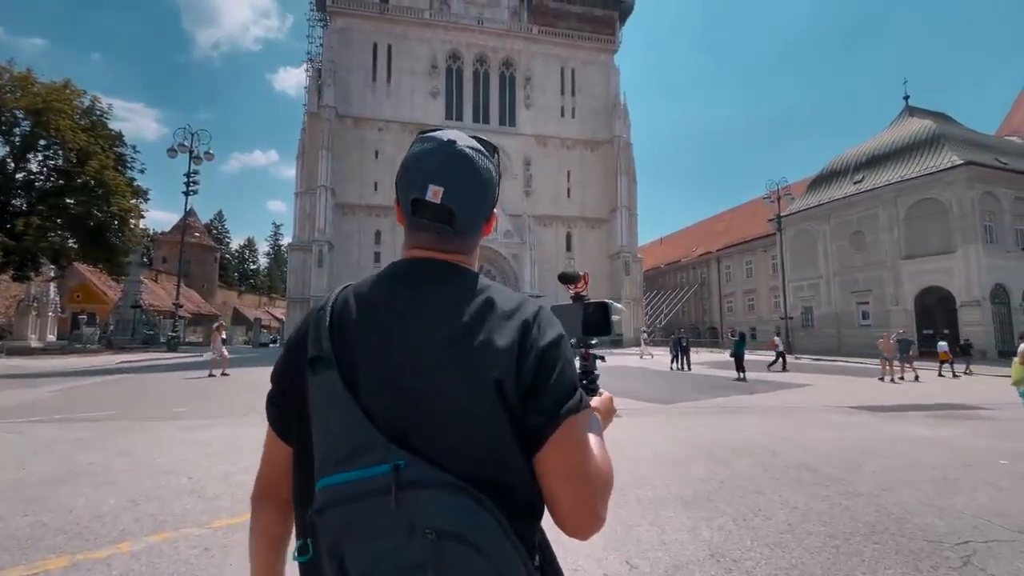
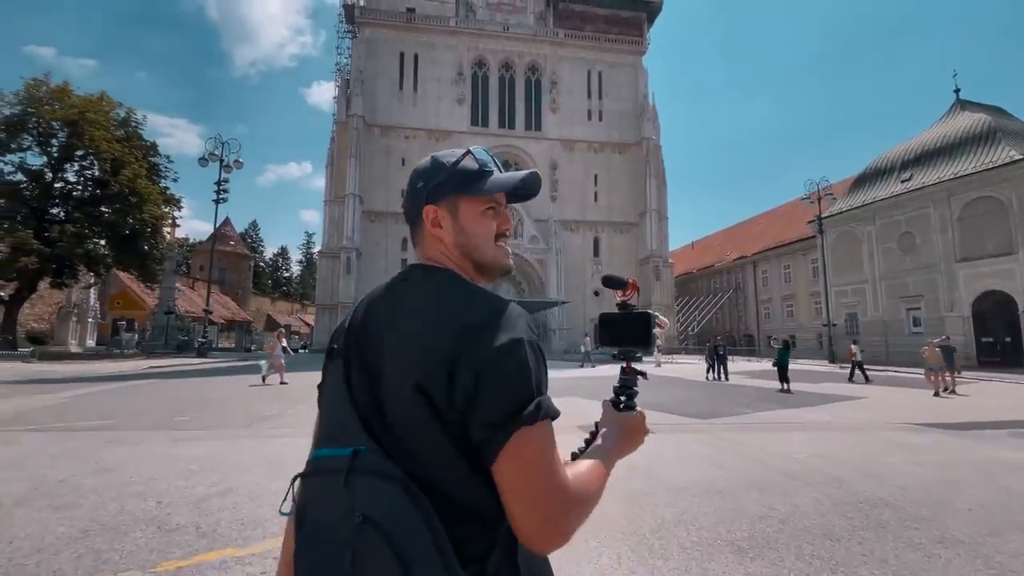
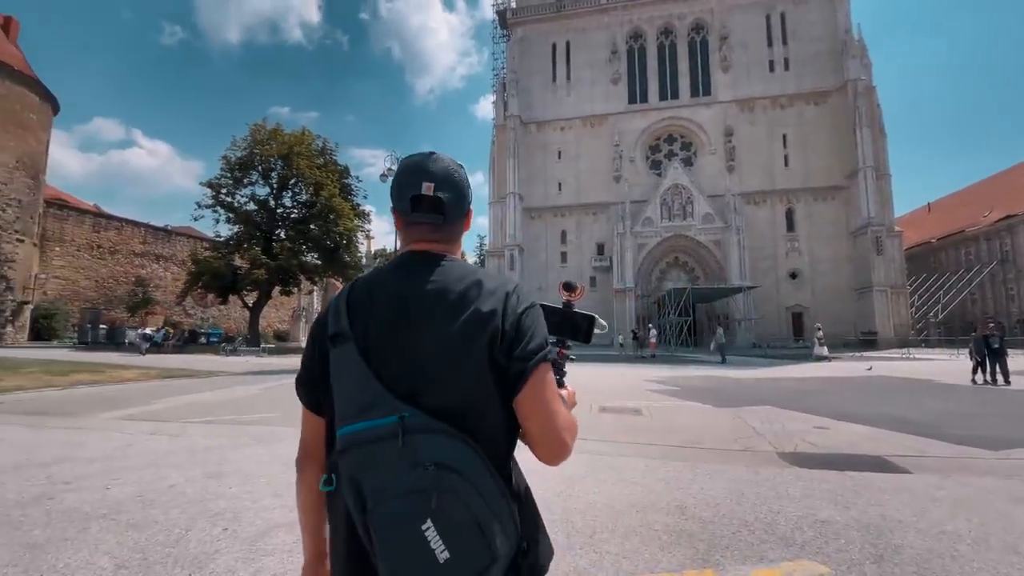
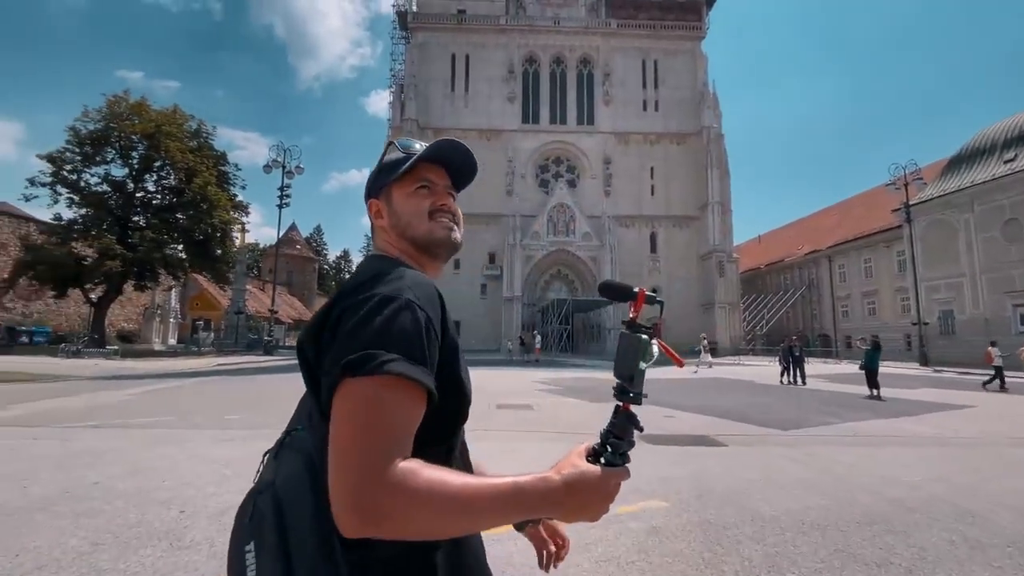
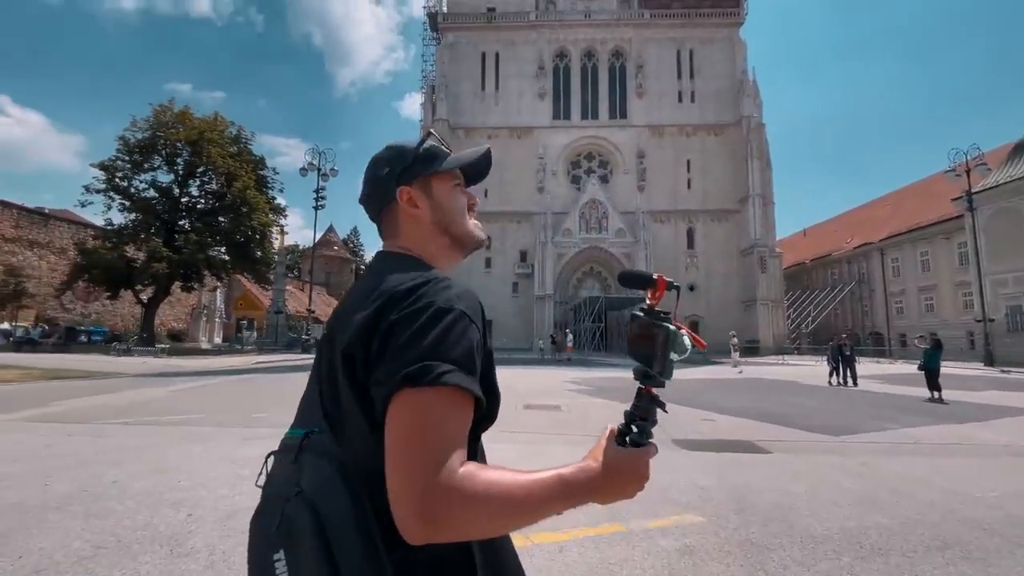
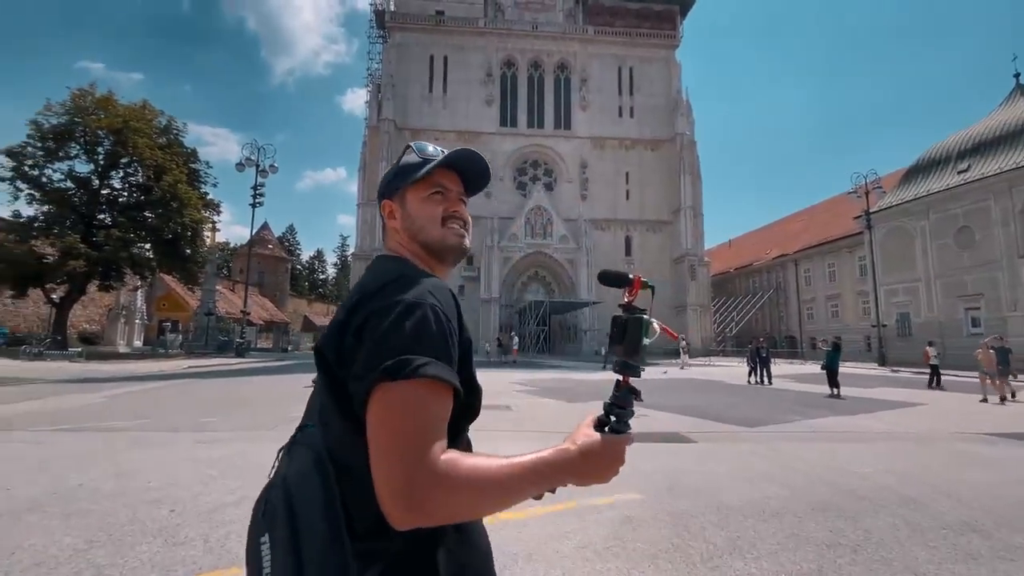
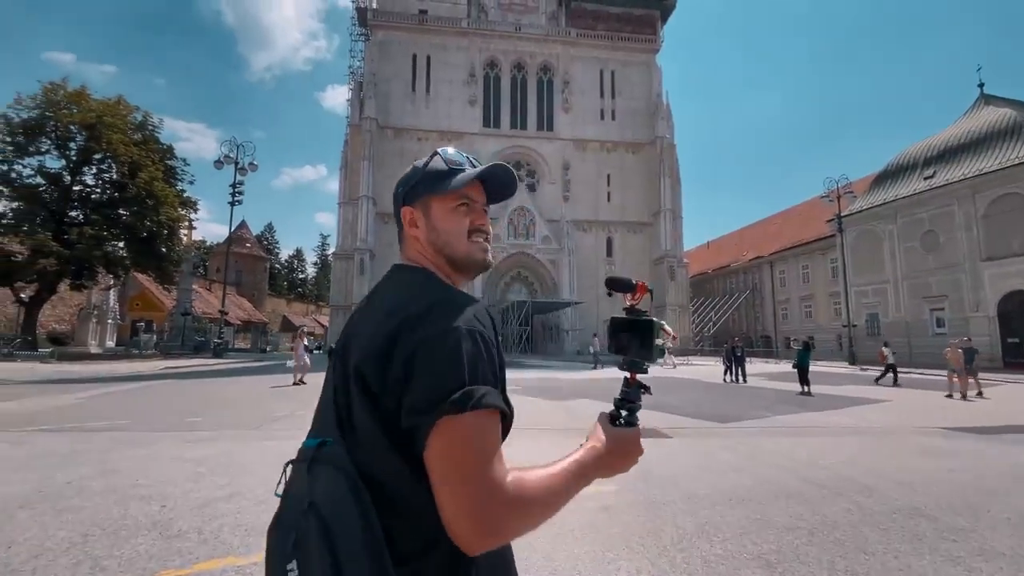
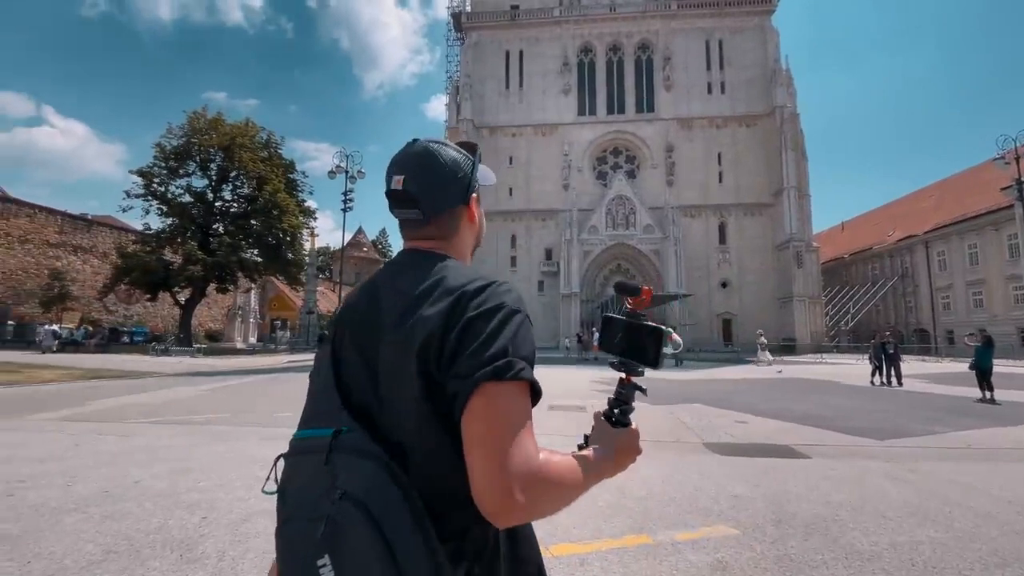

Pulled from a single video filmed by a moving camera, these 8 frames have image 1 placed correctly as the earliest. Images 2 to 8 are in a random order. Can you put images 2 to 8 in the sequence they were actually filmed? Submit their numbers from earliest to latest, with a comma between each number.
2, 7, 6, 4, 5, 8, 3
